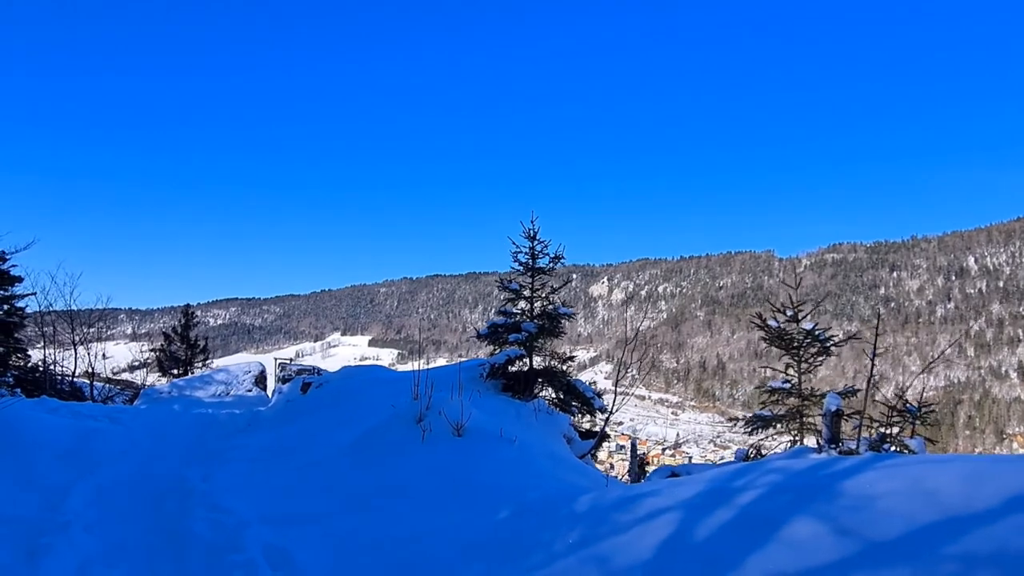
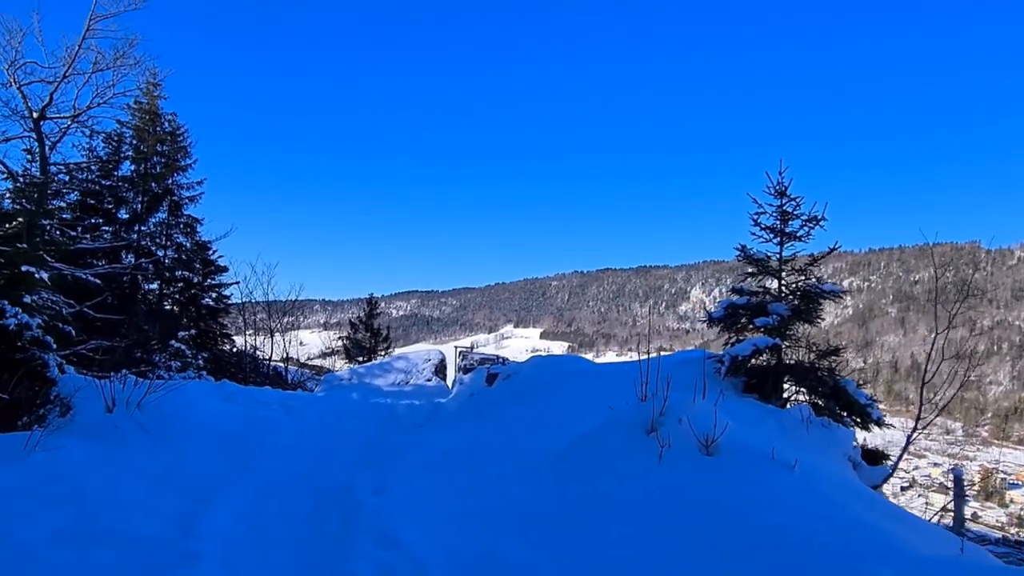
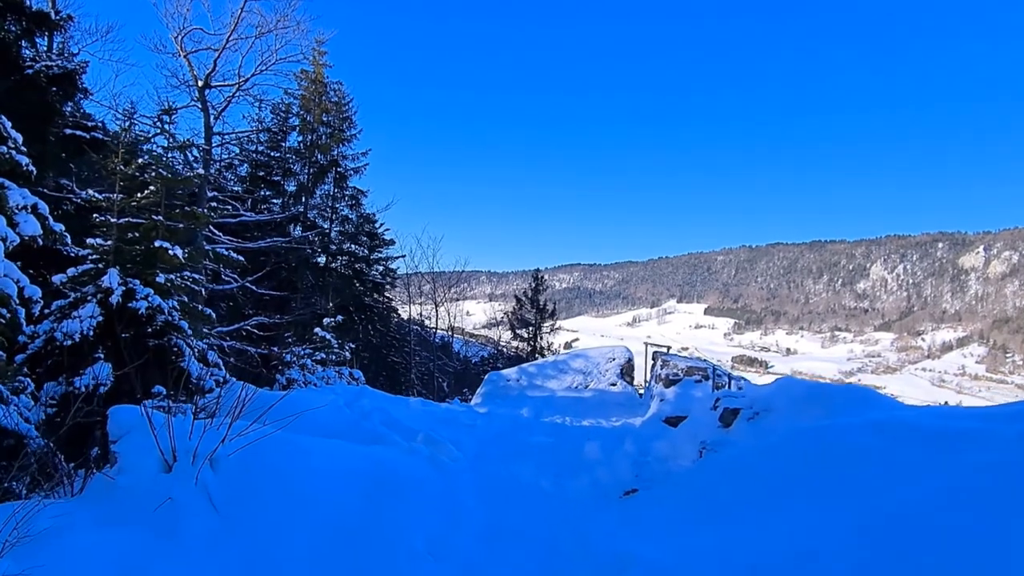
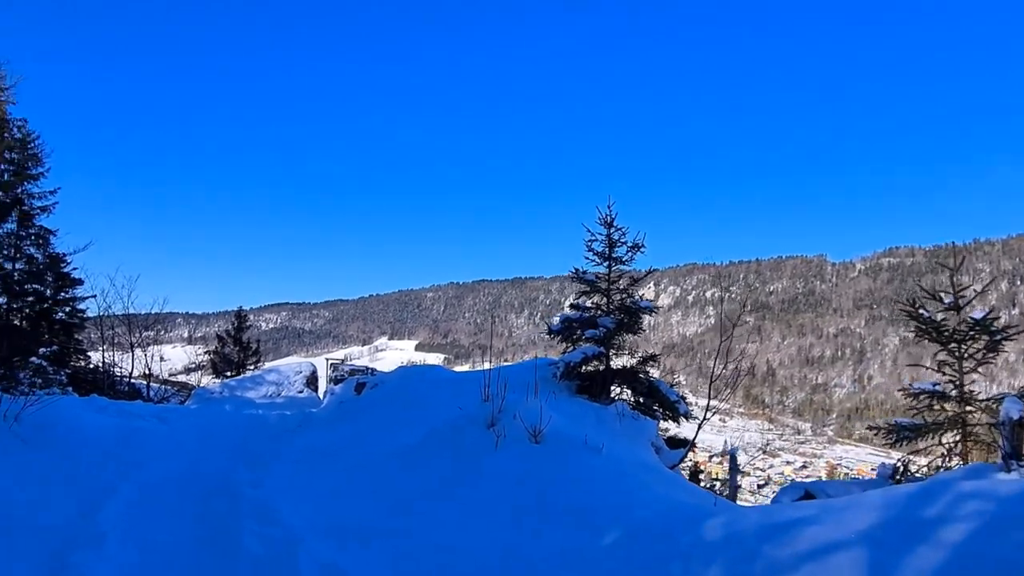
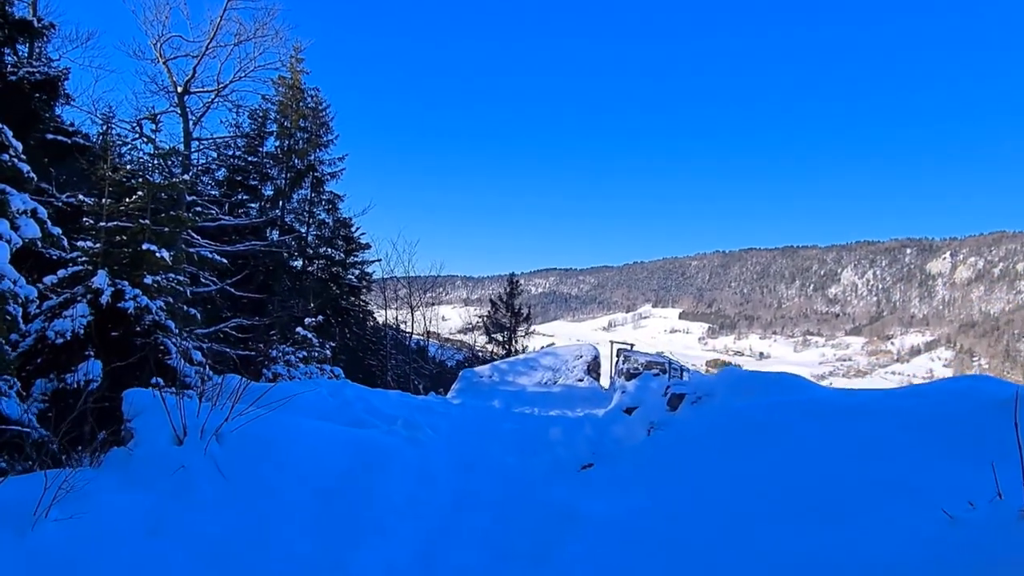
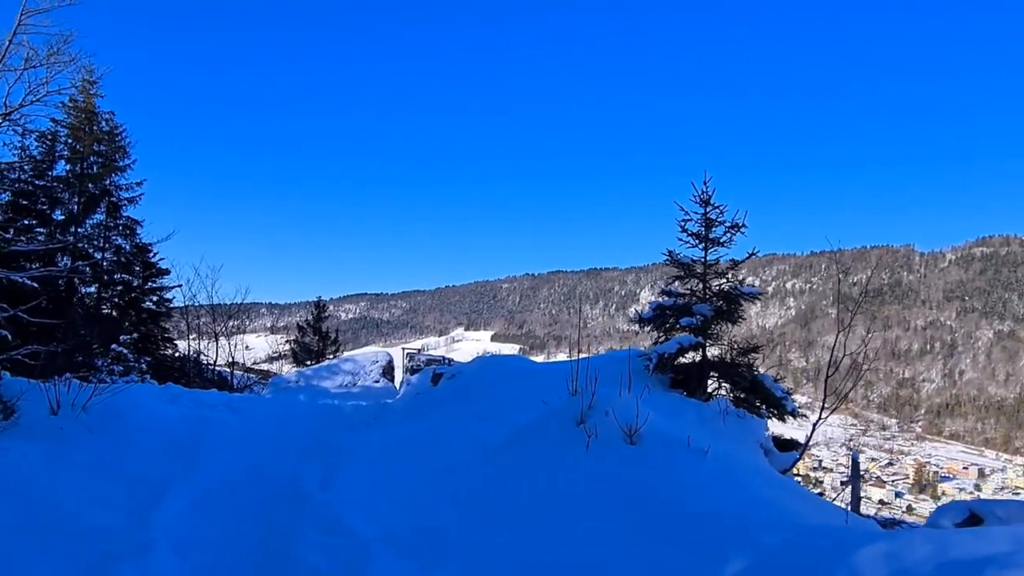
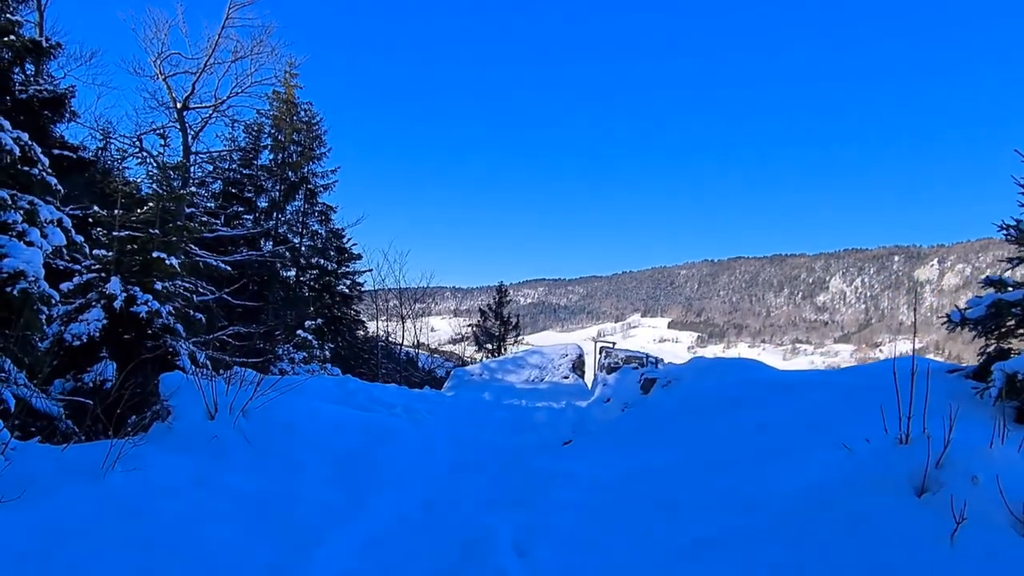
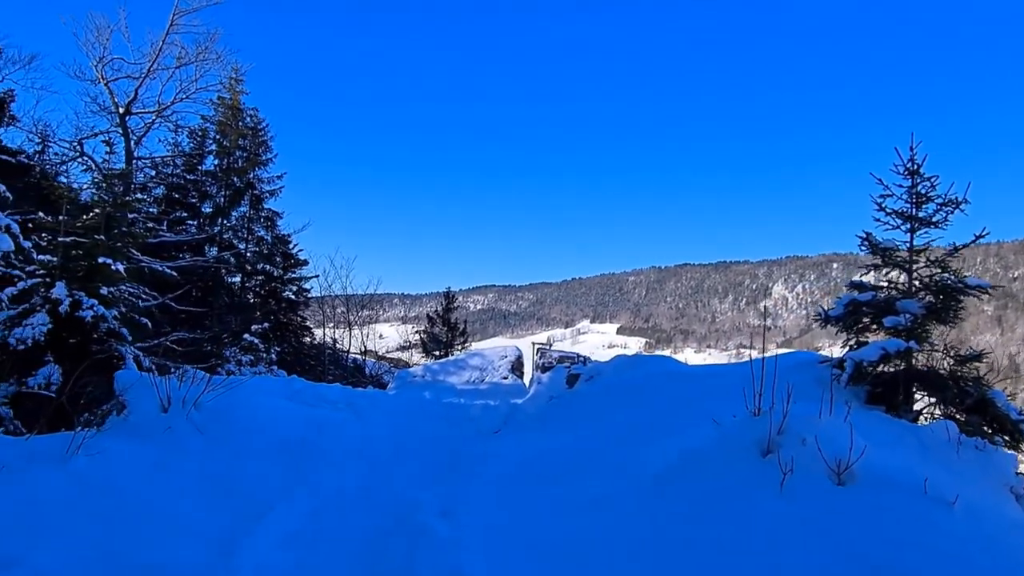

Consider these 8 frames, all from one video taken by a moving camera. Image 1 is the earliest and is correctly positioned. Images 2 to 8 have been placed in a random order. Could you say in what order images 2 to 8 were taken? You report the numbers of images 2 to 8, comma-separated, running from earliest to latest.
4, 6, 2, 8, 7, 5, 3
